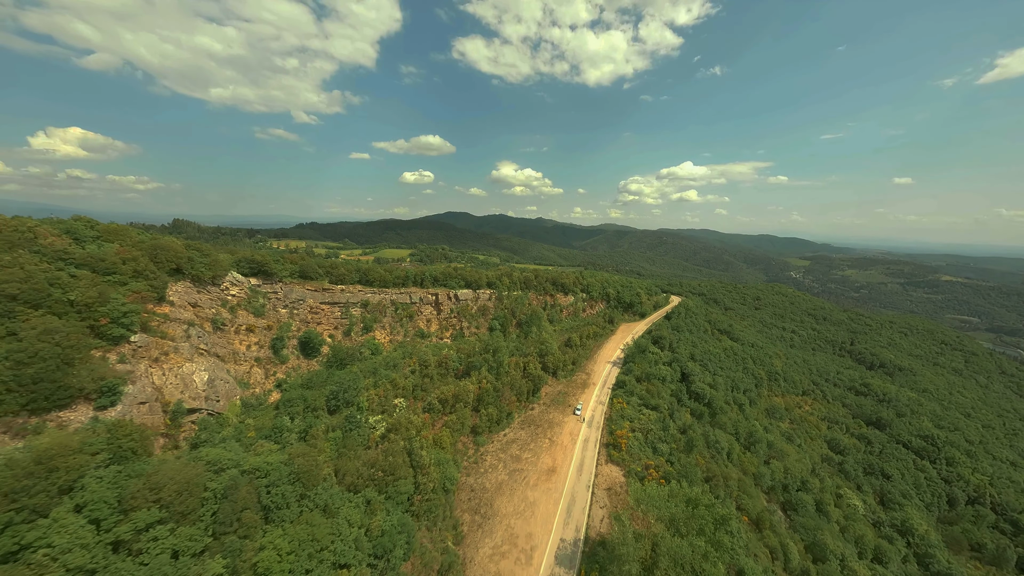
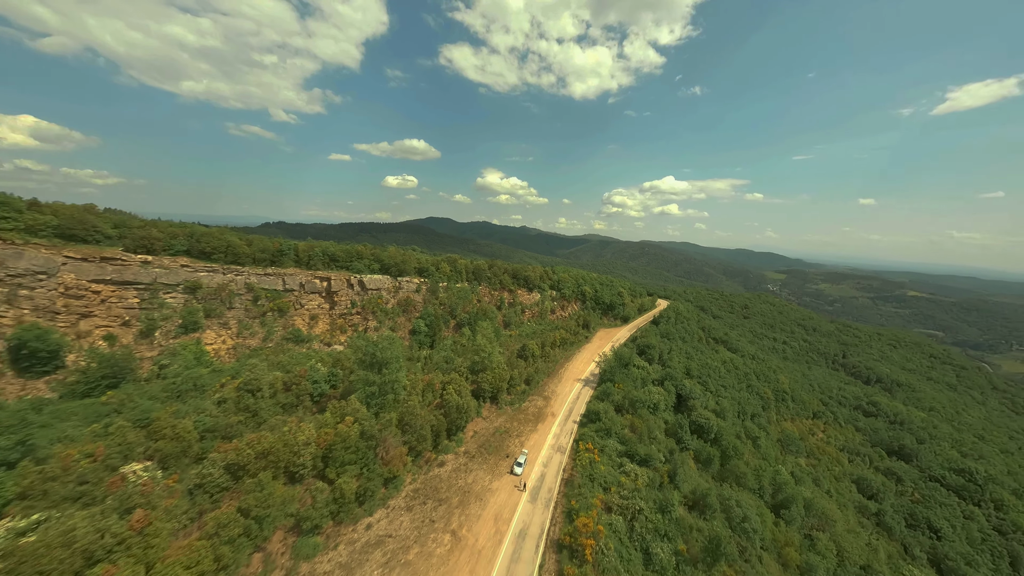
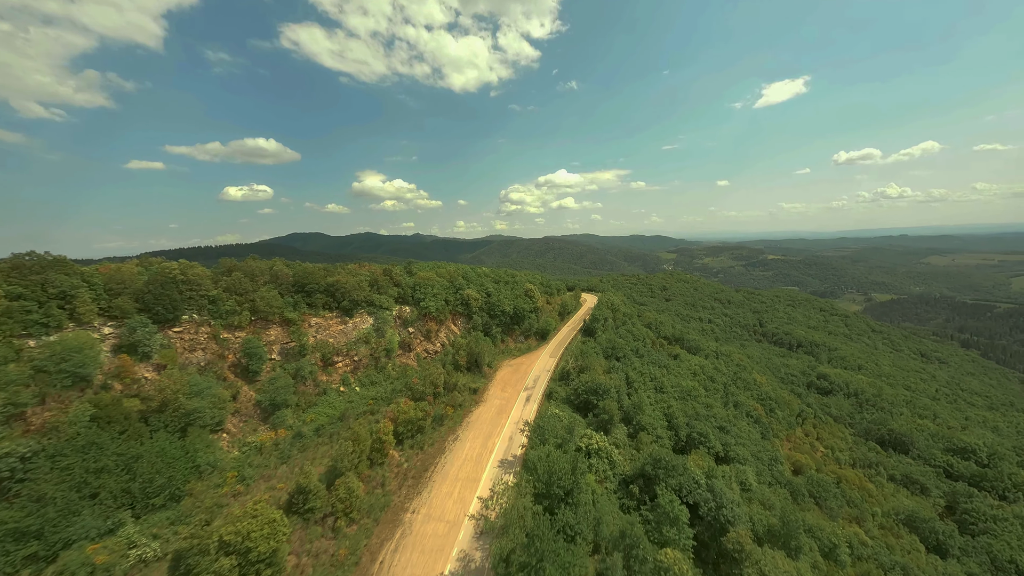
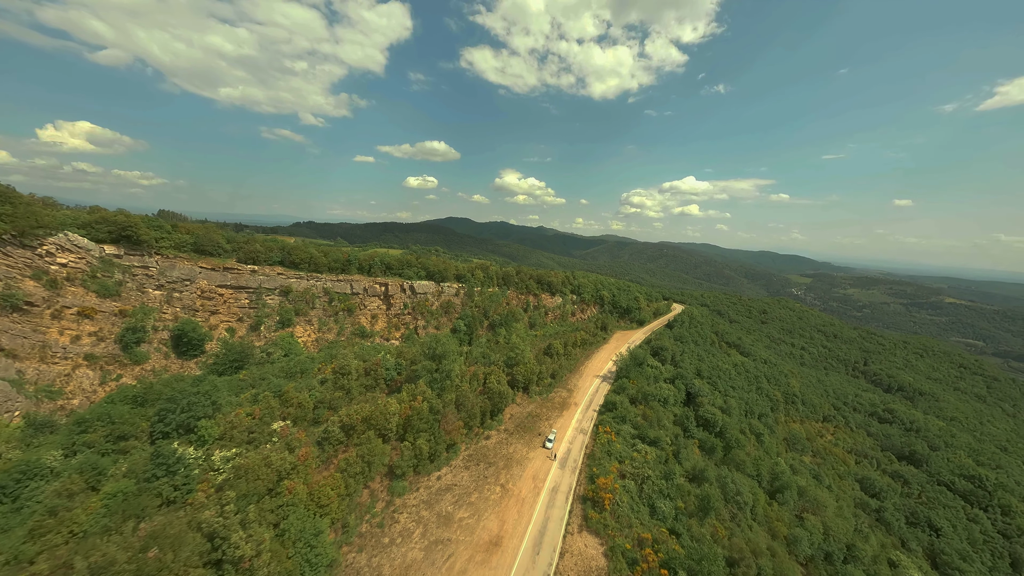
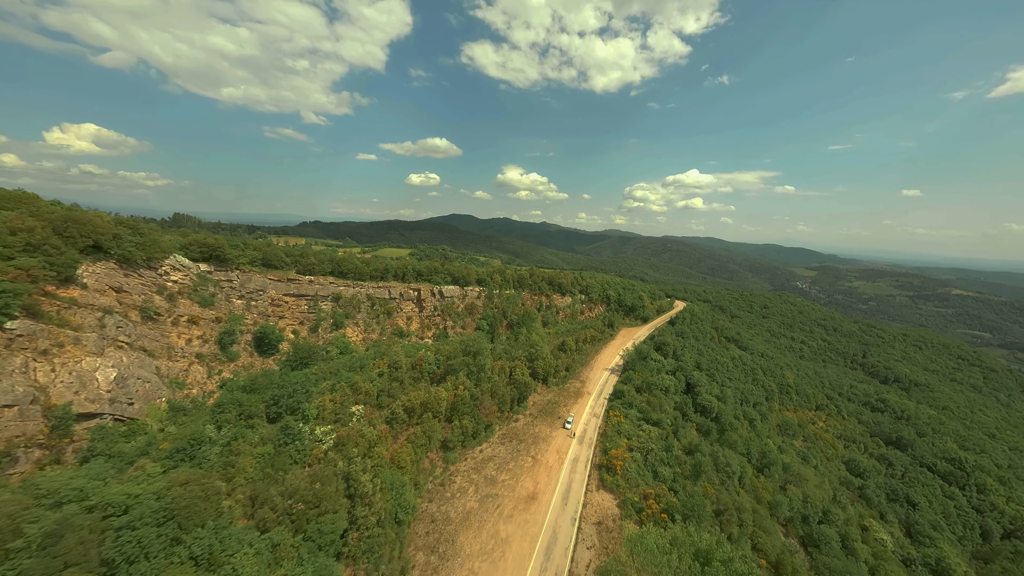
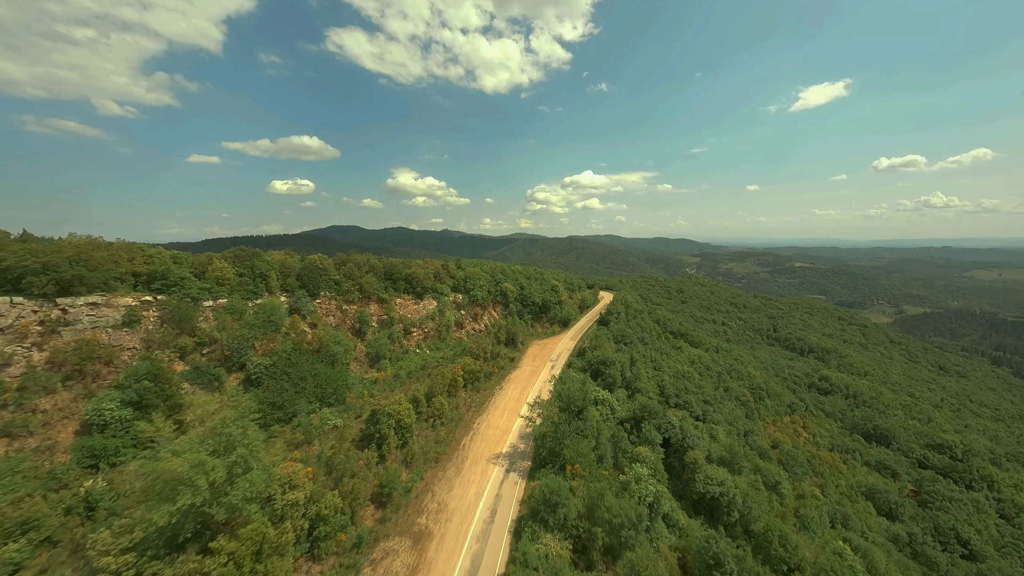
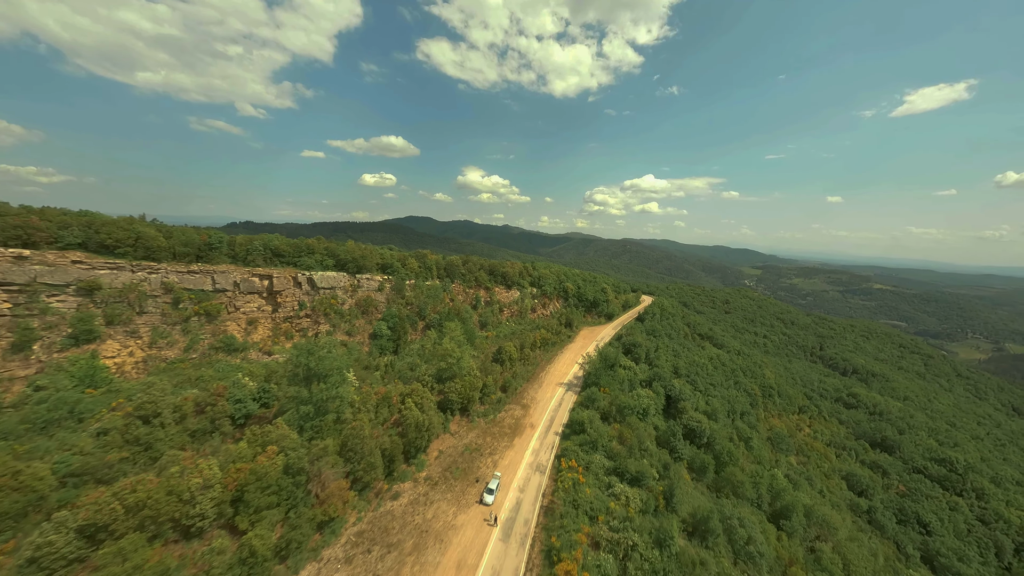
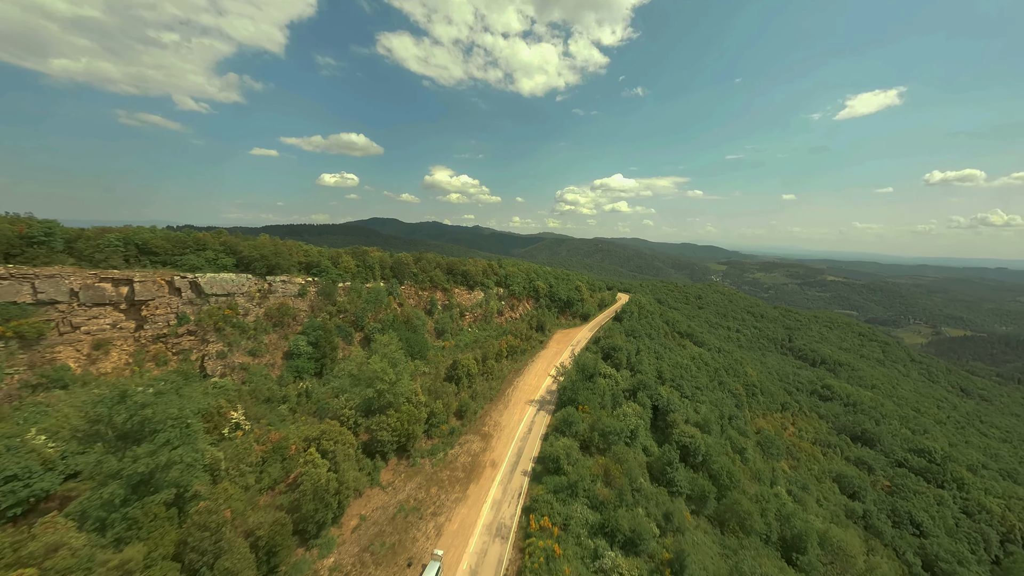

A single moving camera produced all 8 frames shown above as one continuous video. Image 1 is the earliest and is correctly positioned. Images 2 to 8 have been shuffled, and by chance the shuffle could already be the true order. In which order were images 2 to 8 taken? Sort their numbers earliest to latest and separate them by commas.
5, 4, 2, 7, 8, 6, 3
